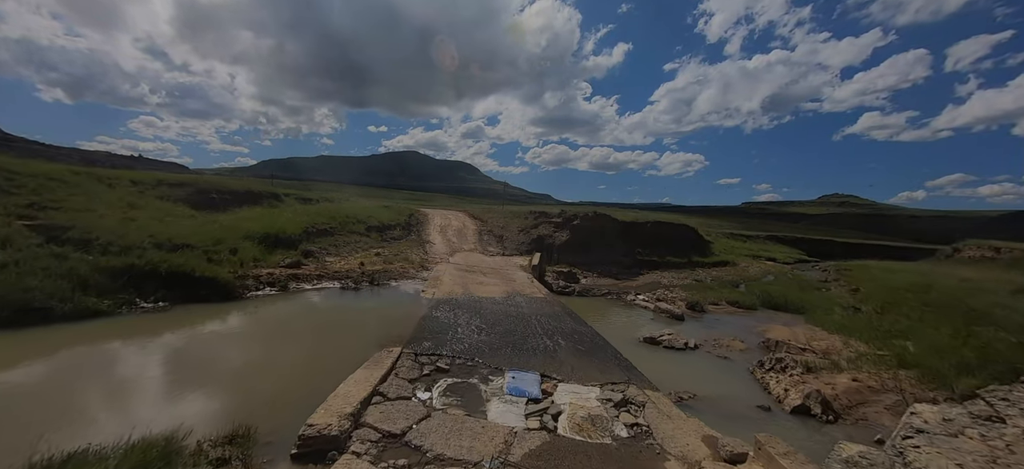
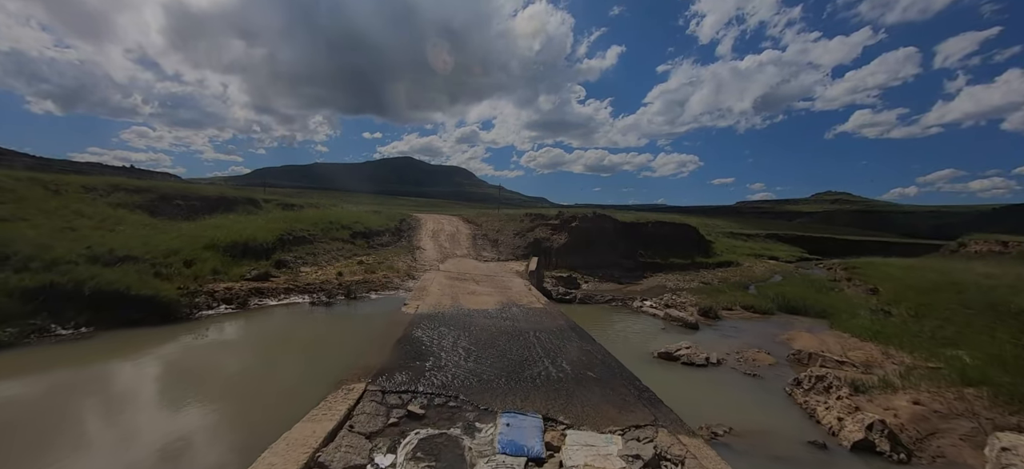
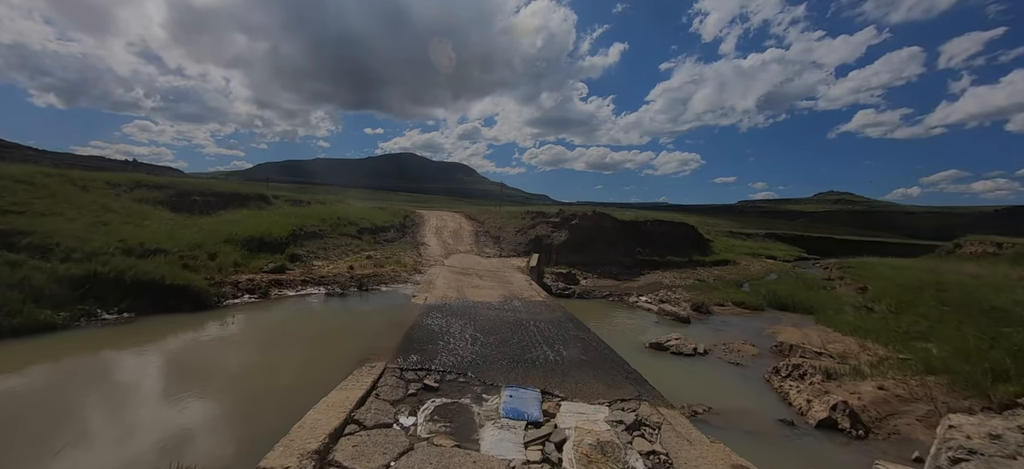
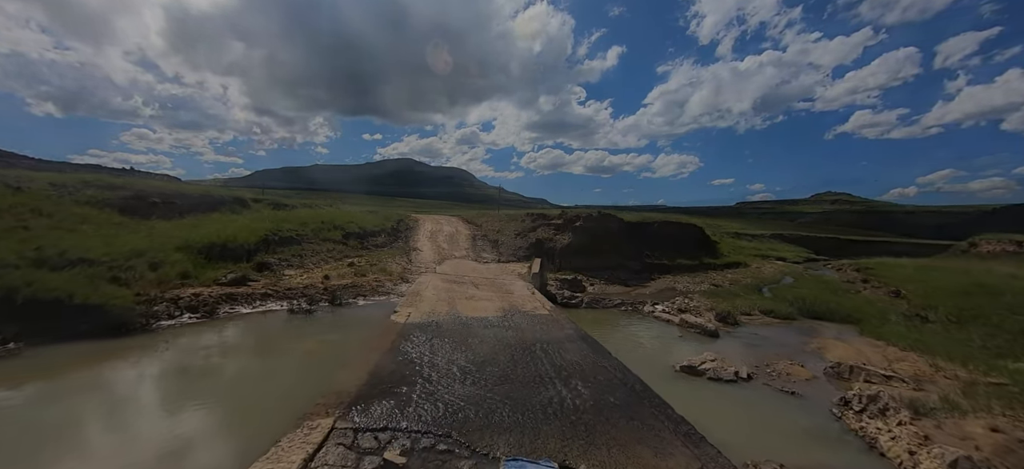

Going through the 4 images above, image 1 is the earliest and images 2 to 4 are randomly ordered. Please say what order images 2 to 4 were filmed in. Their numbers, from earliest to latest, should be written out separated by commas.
3, 2, 4
